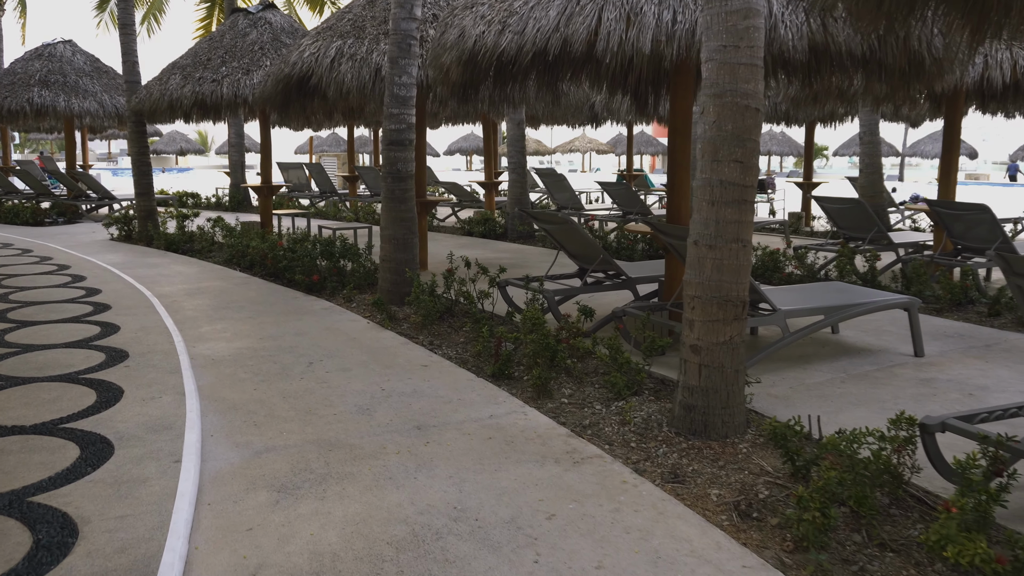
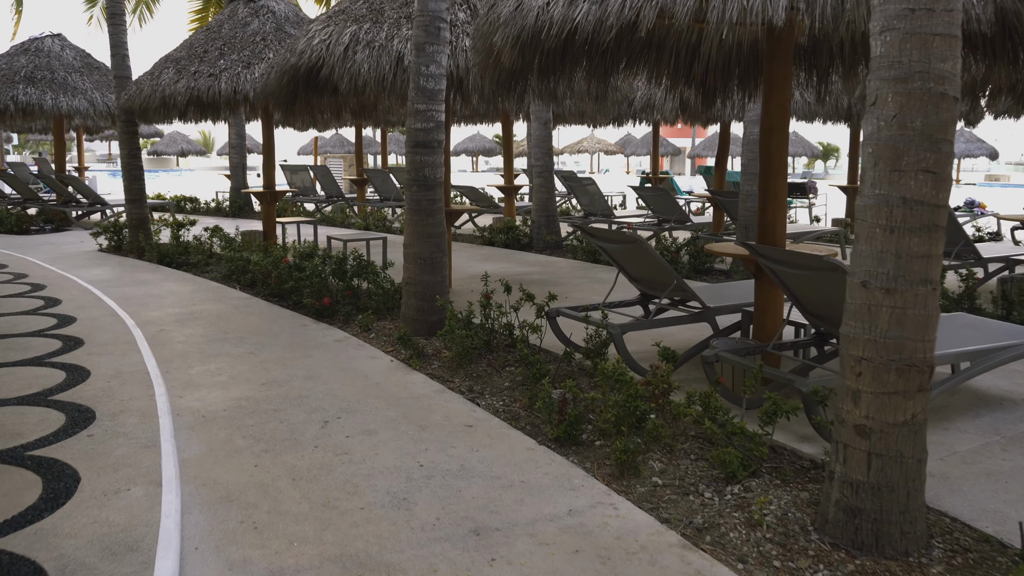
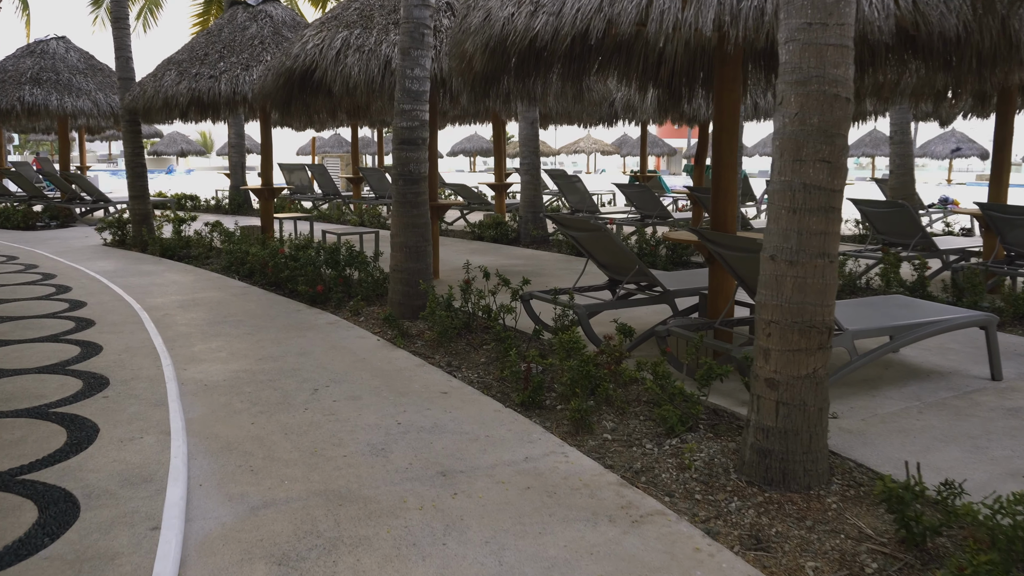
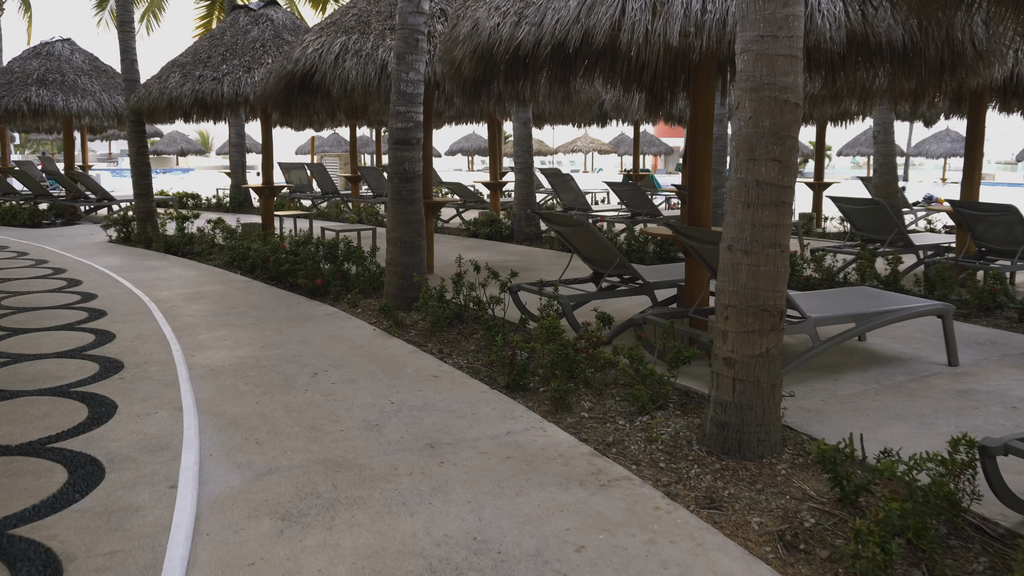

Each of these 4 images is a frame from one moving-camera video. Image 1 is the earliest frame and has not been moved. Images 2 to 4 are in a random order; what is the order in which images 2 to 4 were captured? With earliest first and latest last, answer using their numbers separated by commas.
4, 3, 2
